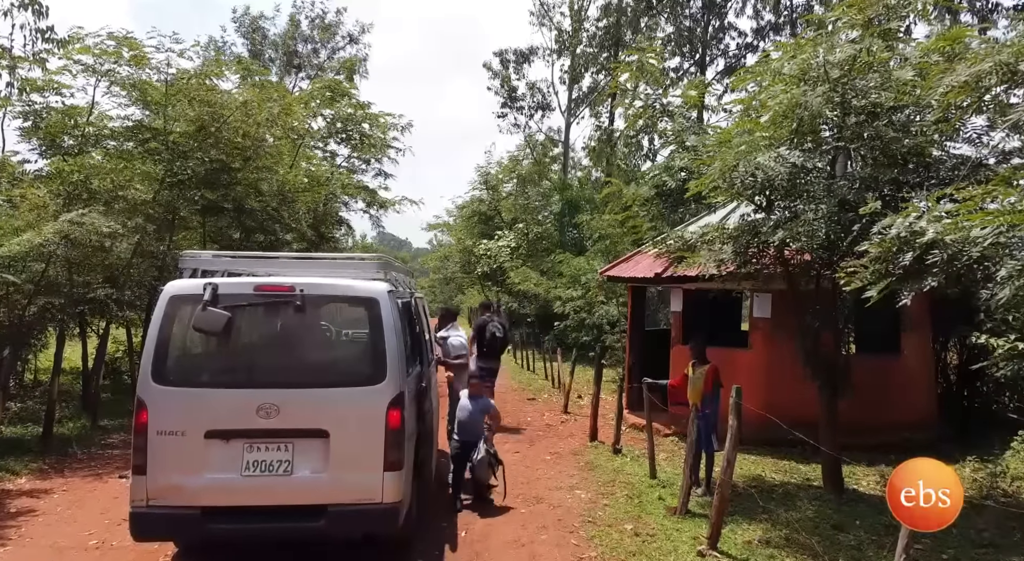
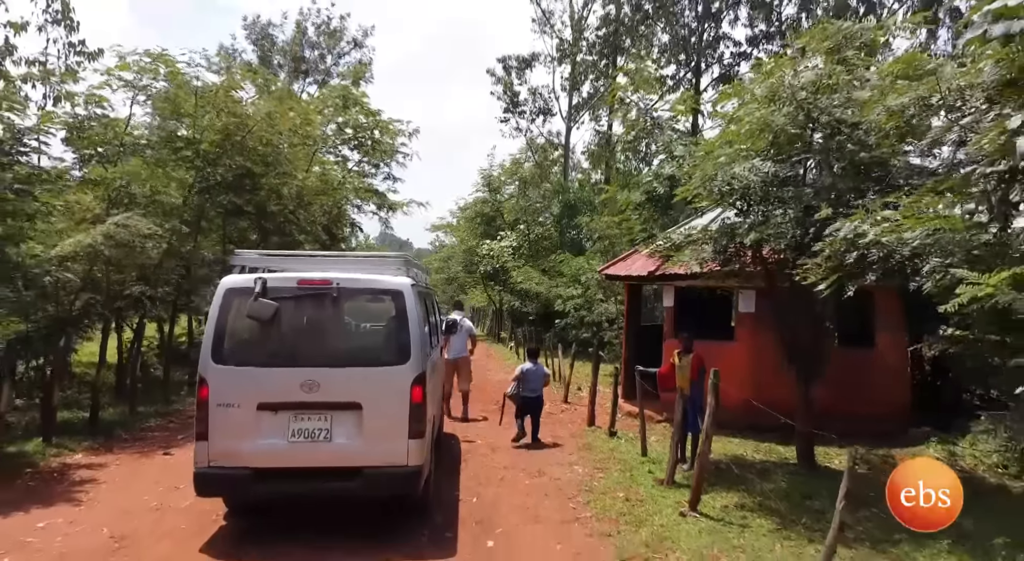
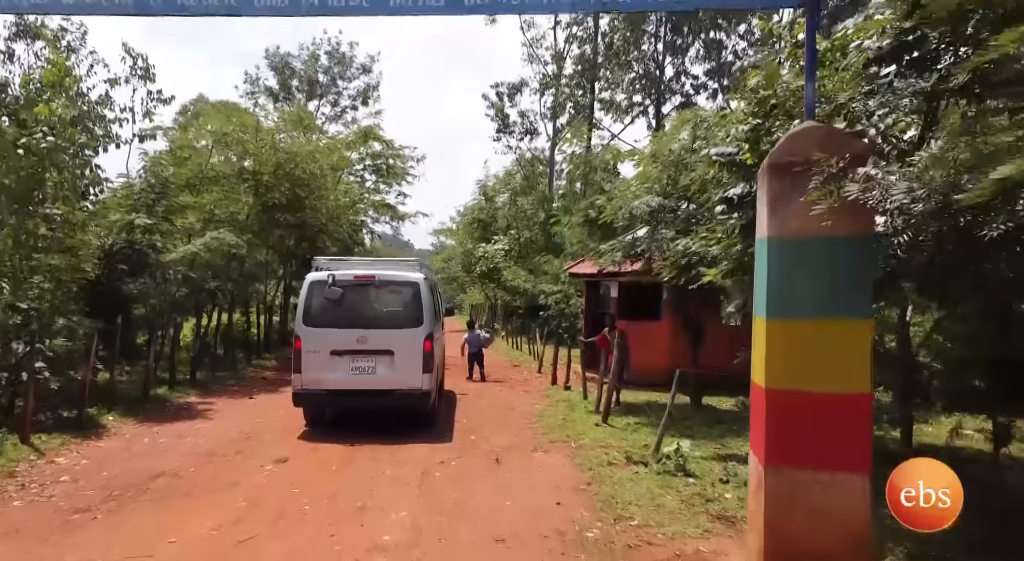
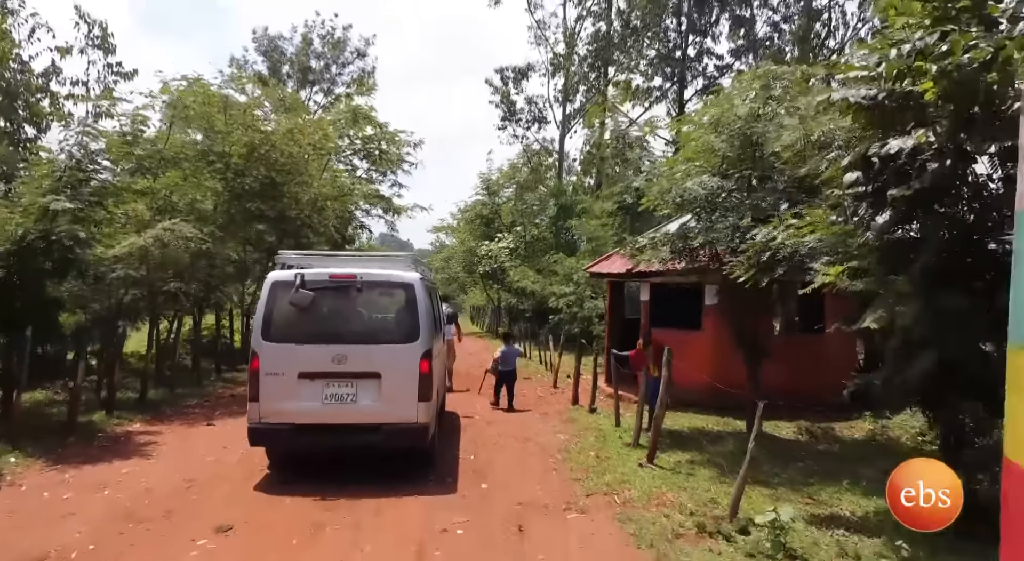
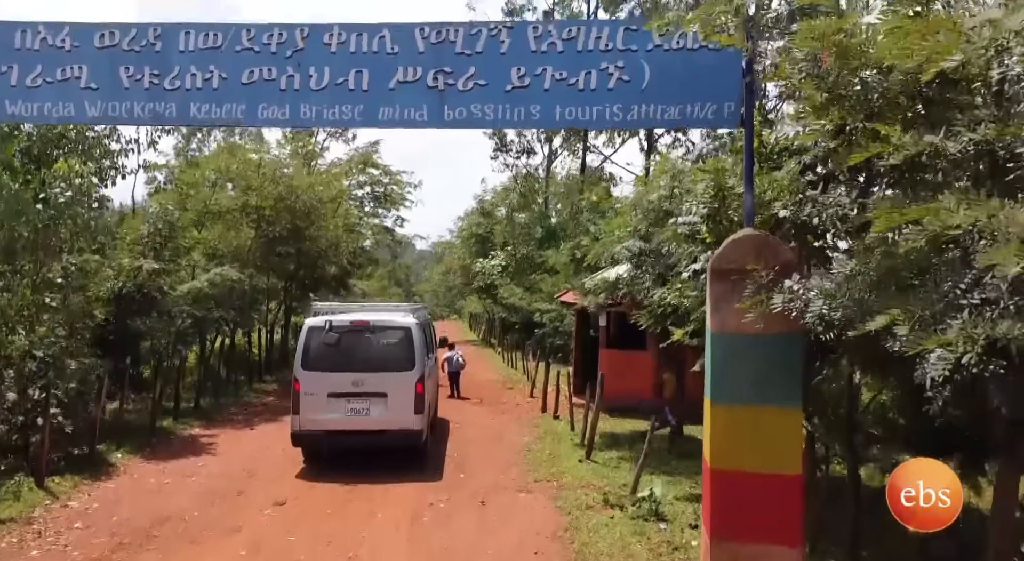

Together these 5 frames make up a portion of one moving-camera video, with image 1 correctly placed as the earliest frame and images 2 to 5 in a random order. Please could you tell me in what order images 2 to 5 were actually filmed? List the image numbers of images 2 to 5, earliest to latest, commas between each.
2, 4, 3, 5
